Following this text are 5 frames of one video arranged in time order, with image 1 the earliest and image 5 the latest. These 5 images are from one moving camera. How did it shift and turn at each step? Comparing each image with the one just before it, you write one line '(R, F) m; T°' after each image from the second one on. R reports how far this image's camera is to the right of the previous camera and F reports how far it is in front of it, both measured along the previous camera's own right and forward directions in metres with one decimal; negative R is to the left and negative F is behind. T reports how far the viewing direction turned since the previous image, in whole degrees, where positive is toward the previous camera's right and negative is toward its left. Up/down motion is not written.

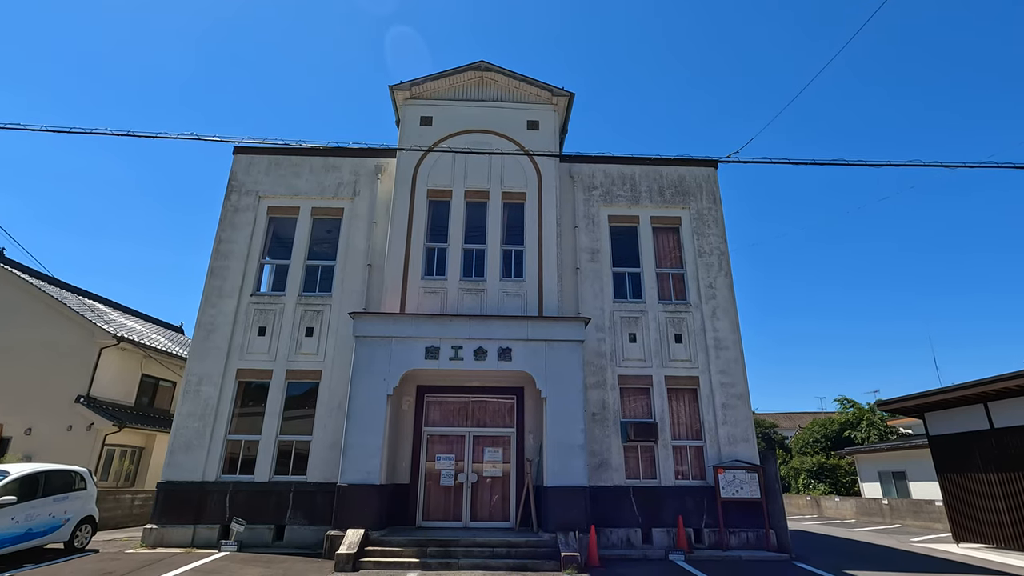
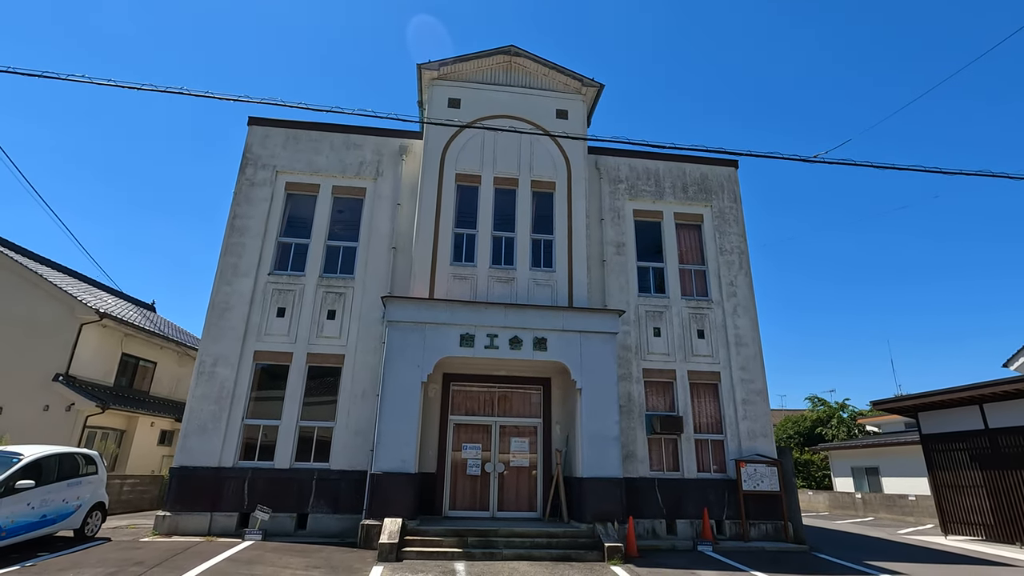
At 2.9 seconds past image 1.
(-1.6, +0.2) m; +4°
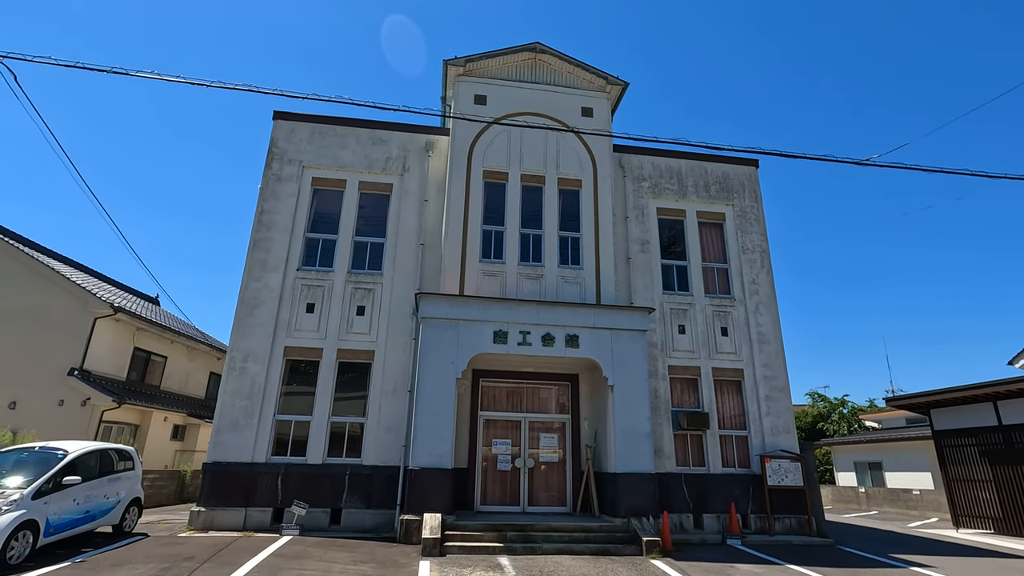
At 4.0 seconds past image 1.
(-0.9, -0.1) m; +1°
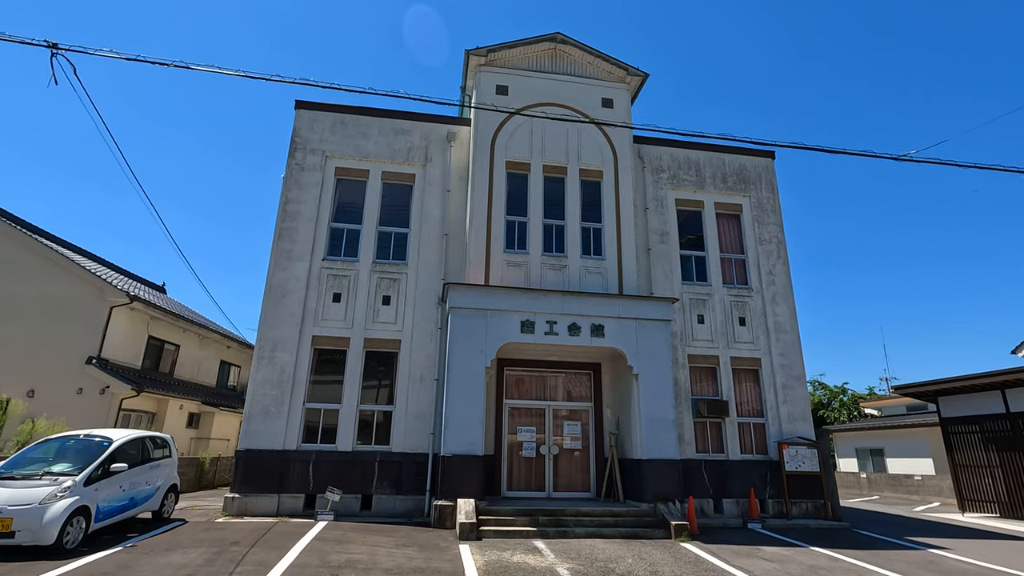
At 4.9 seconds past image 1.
(-0.7, -0.1) m; +1°
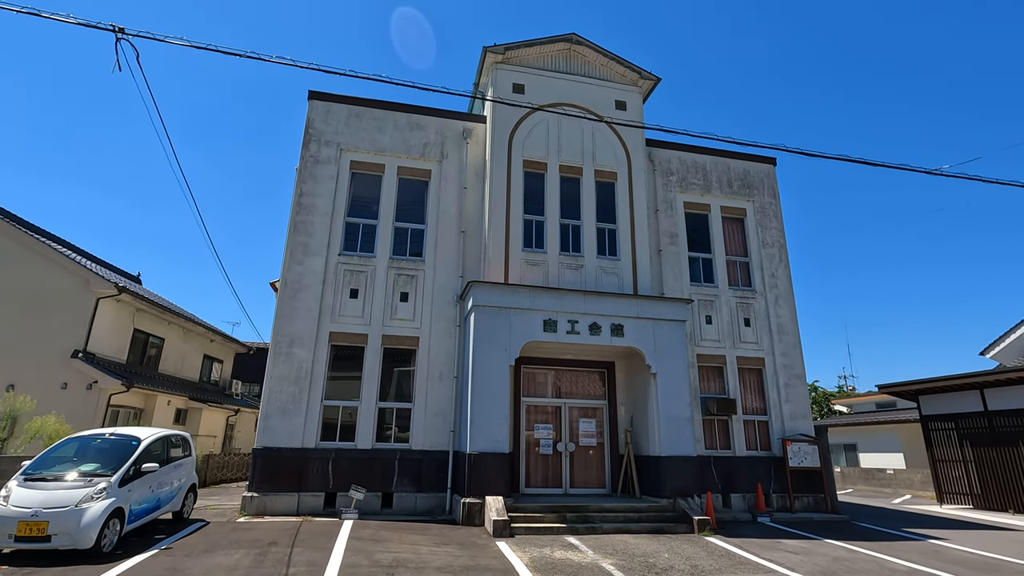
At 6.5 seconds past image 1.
(-1.2, 0.0) m; +4°
